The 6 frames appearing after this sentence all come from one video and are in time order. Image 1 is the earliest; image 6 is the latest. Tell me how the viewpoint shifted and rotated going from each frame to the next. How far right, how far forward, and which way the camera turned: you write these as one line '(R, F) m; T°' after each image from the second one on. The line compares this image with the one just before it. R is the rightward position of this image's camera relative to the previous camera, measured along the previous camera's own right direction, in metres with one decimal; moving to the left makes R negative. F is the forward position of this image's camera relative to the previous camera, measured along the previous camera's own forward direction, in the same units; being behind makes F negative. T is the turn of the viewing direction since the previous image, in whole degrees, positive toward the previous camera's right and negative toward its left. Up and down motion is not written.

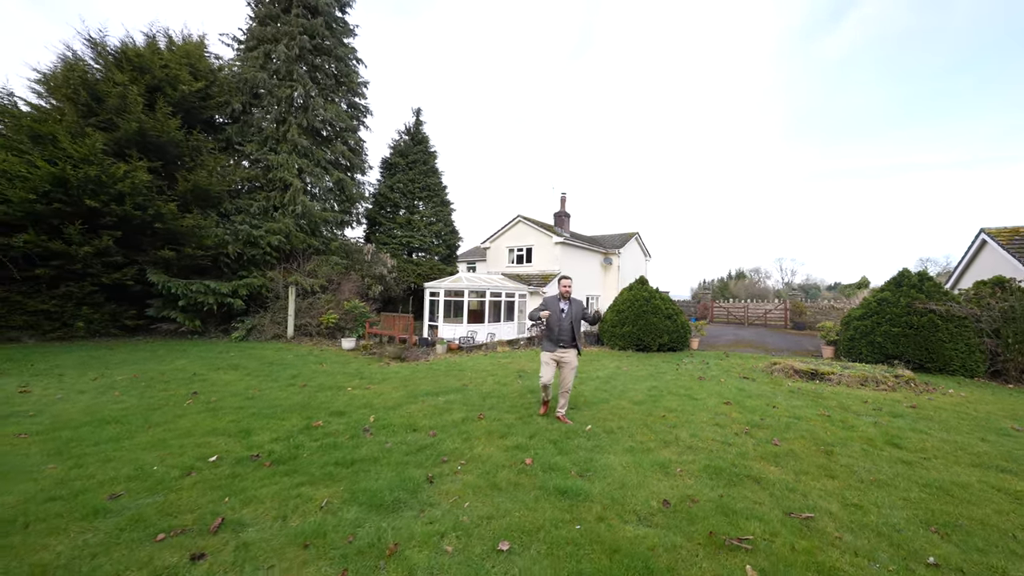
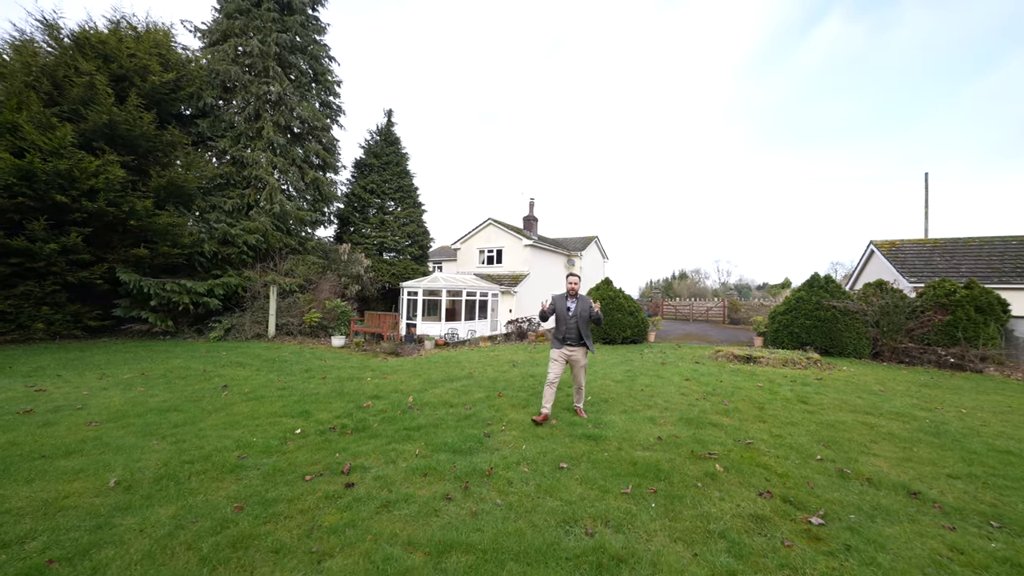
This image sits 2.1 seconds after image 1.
(-1.0, -1.1) m; +7°
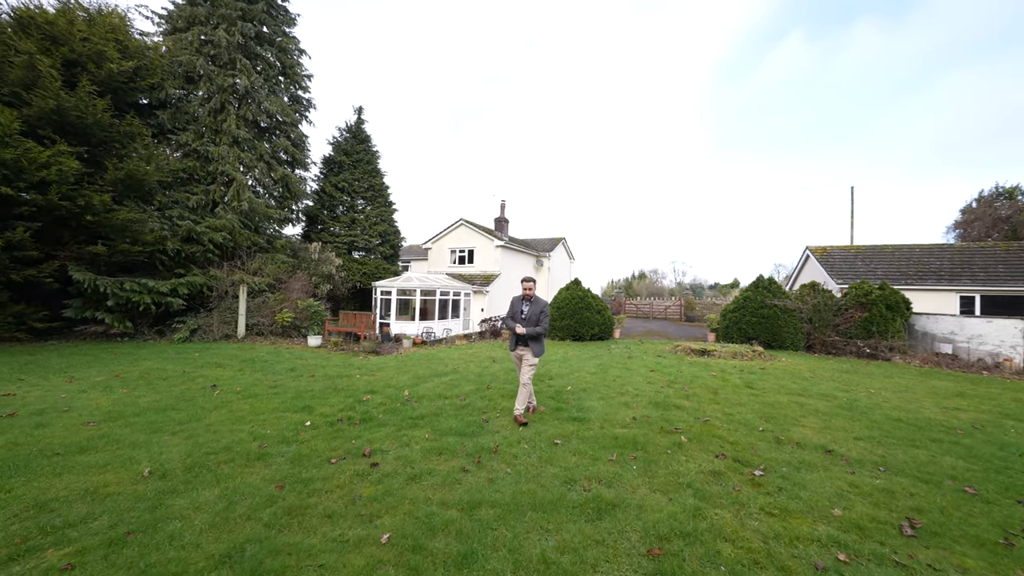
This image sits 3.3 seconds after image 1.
(-0.4, -0.6) m; +5°
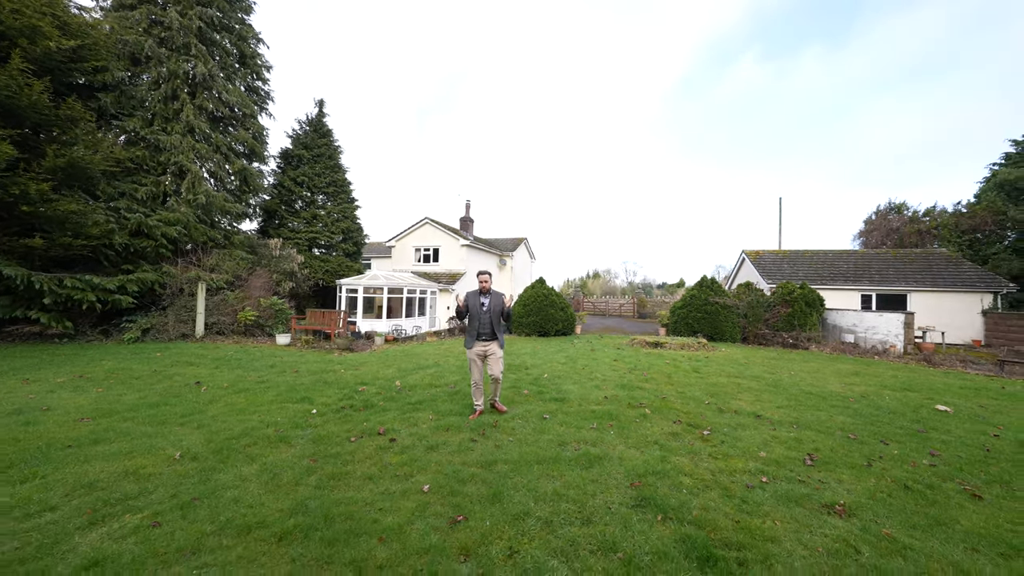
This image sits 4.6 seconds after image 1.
(-0.5, -0.7) m; +7°
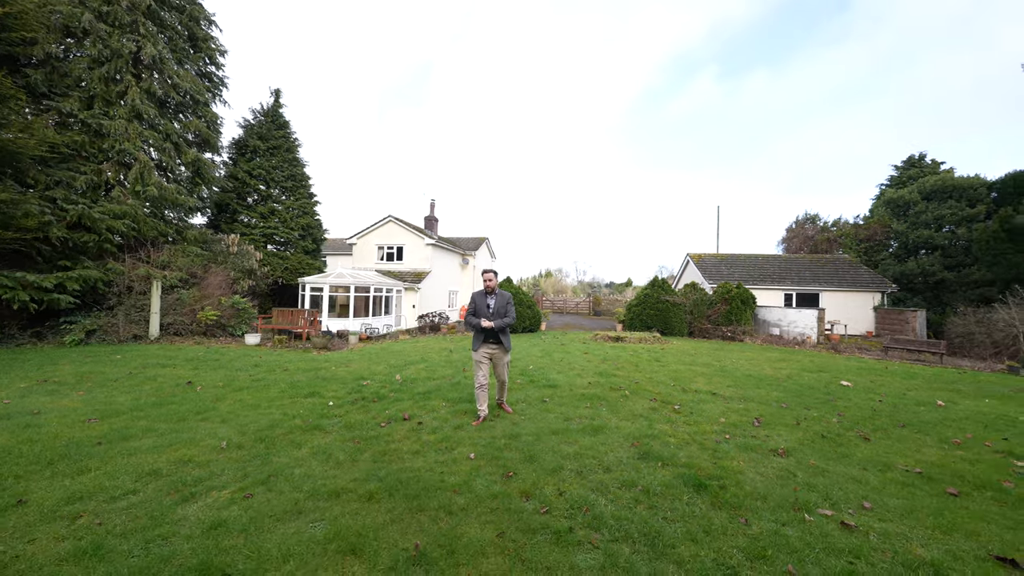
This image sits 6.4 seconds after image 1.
(-0.8, -0.7) m; +7°
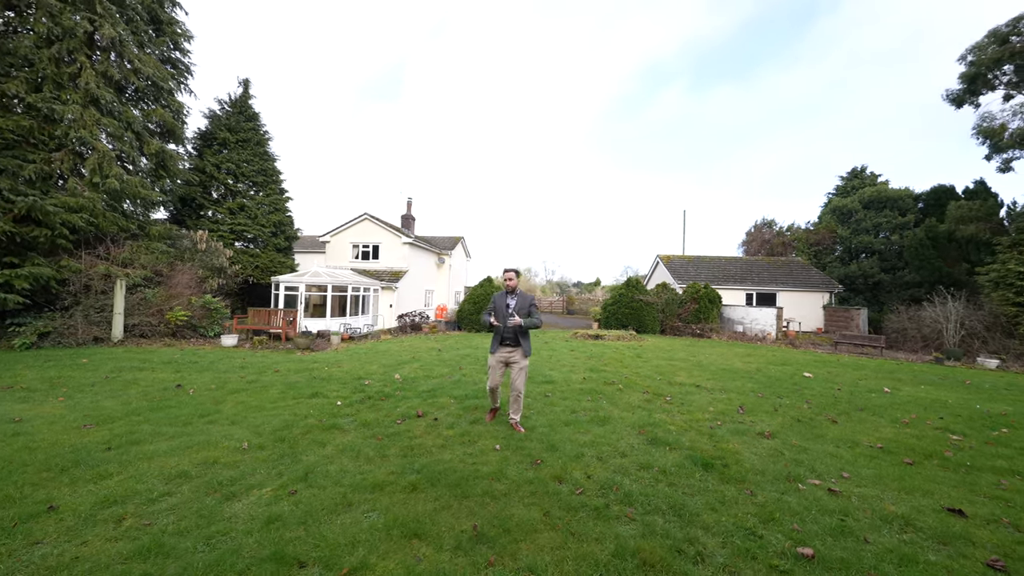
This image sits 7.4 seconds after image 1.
(-0.6, -0.2) m; +5°
